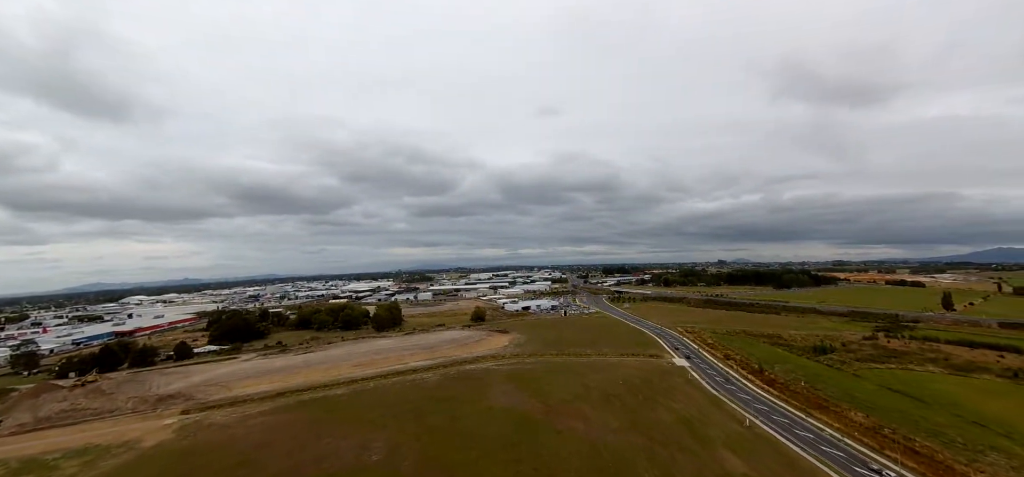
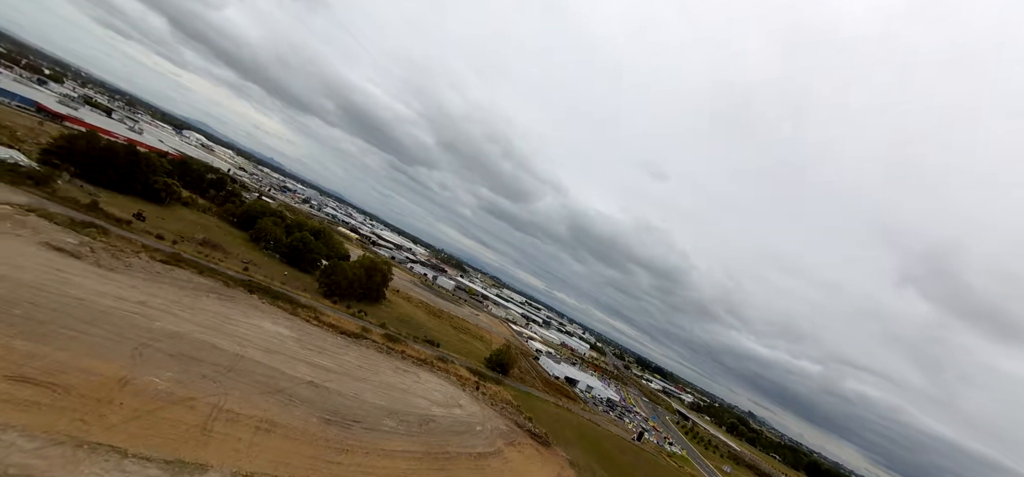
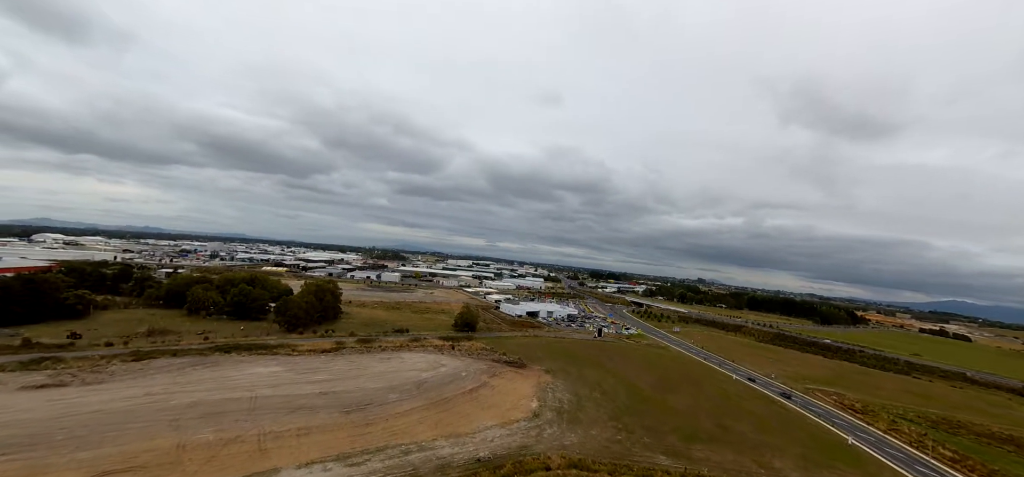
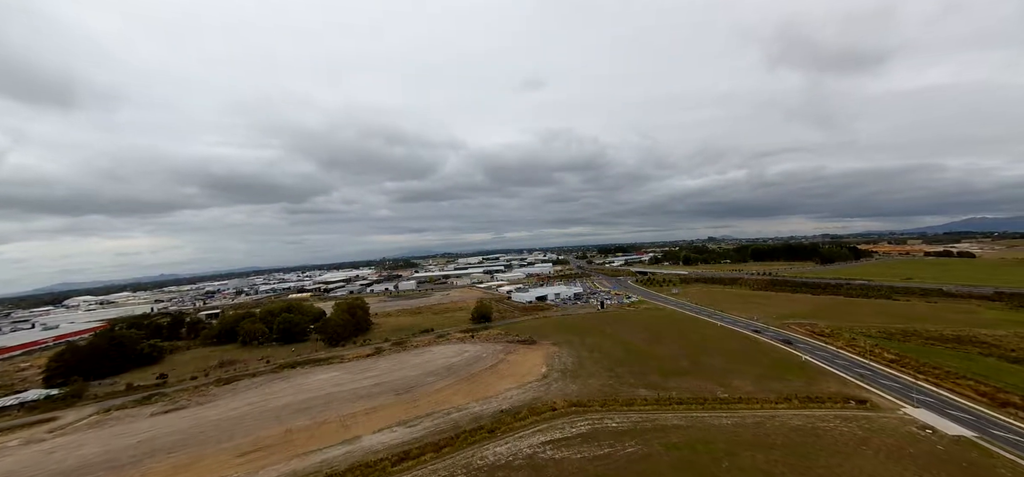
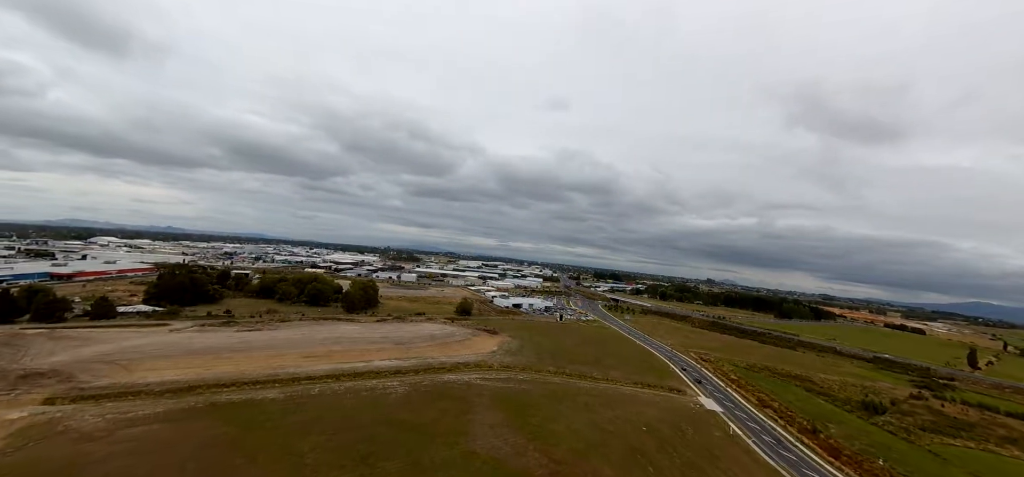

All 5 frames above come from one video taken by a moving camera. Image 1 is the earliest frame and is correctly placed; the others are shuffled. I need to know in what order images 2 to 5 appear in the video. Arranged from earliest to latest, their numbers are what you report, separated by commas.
5, 4, 3, 2
